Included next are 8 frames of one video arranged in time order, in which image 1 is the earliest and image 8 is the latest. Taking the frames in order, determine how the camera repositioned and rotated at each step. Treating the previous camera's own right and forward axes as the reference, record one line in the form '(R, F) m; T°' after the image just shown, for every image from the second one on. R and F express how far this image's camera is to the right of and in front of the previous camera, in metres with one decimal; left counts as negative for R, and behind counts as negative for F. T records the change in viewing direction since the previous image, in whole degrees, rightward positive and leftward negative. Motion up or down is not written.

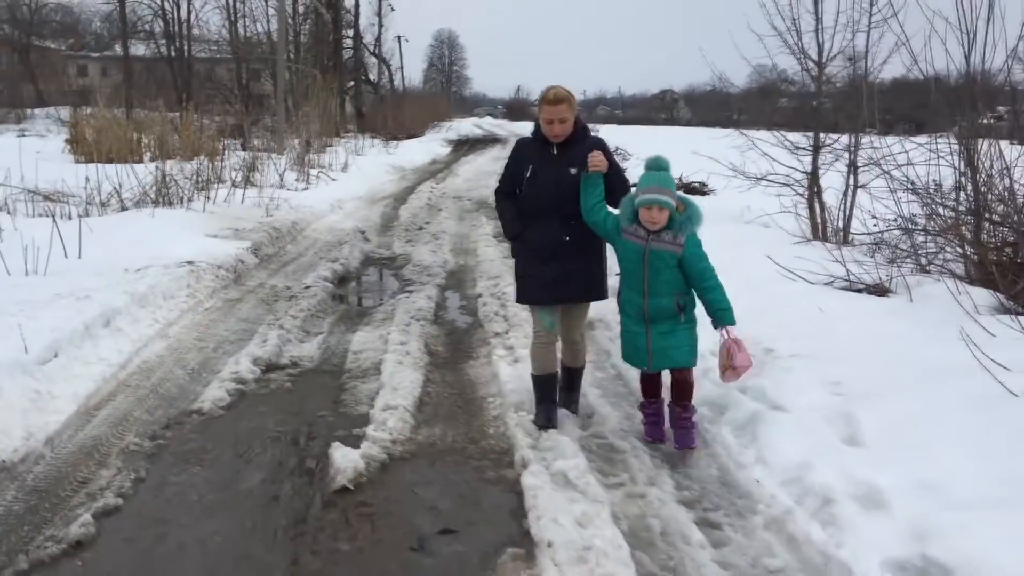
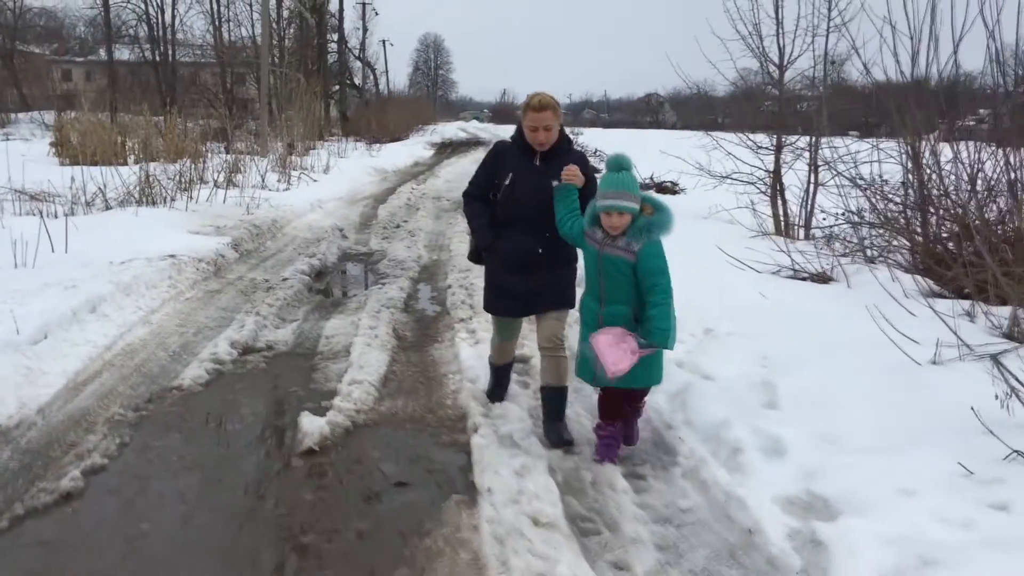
(+0.1, -0.3) m; +1°
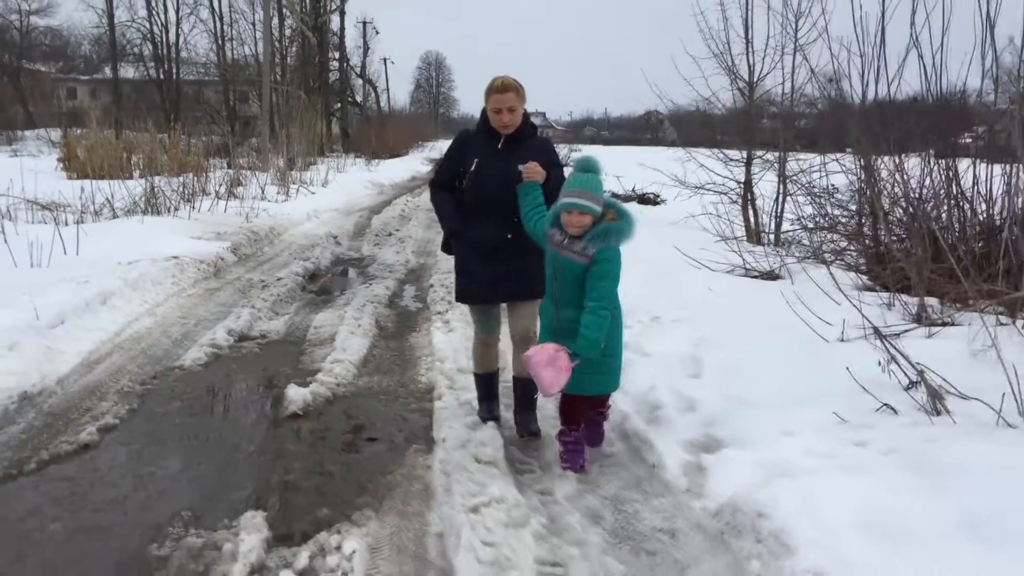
(+0.2, -0.5) m; 0°
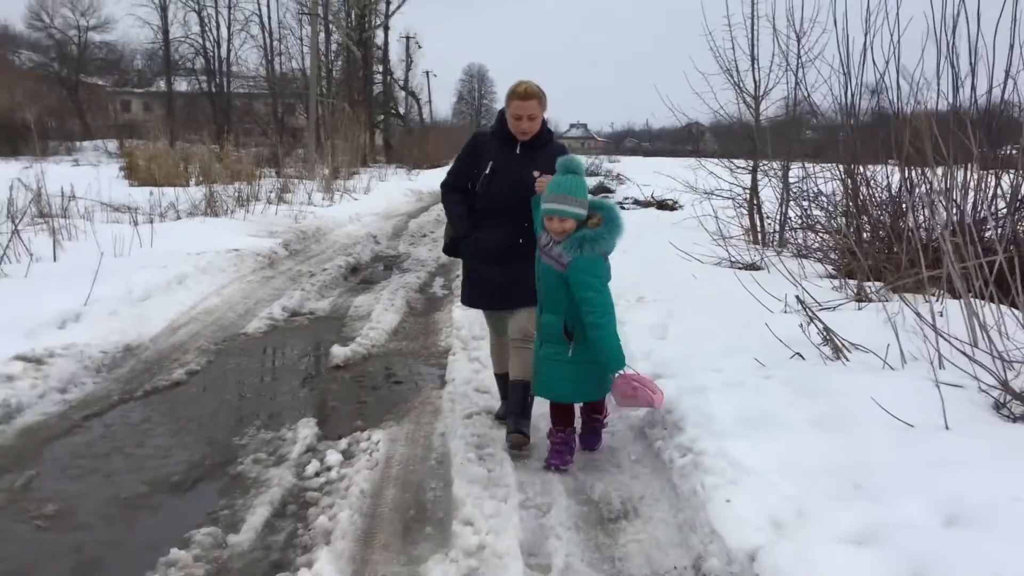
(+0.2, -0.9) m; -3°
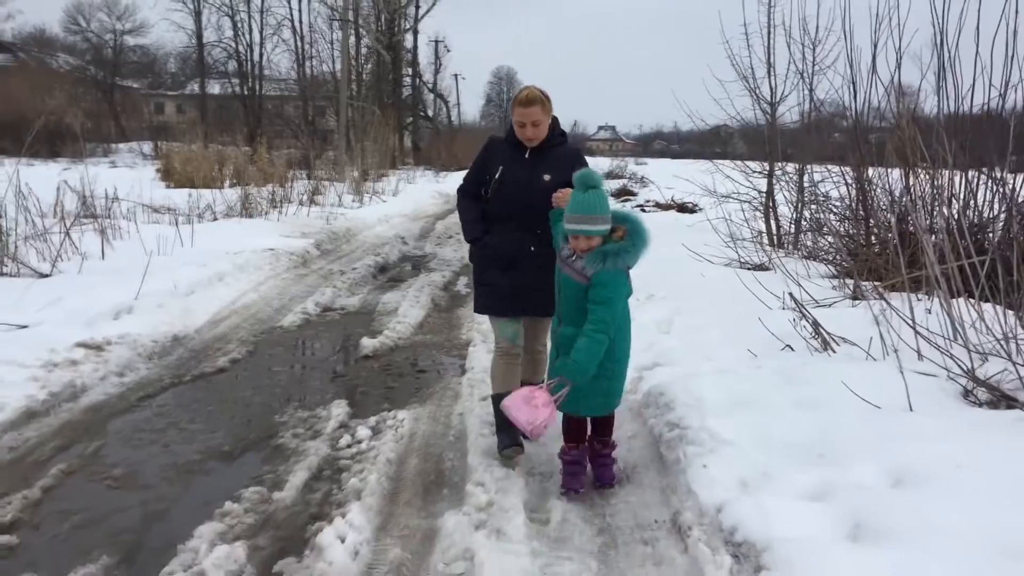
(+0.1, -0.4) m; -2°
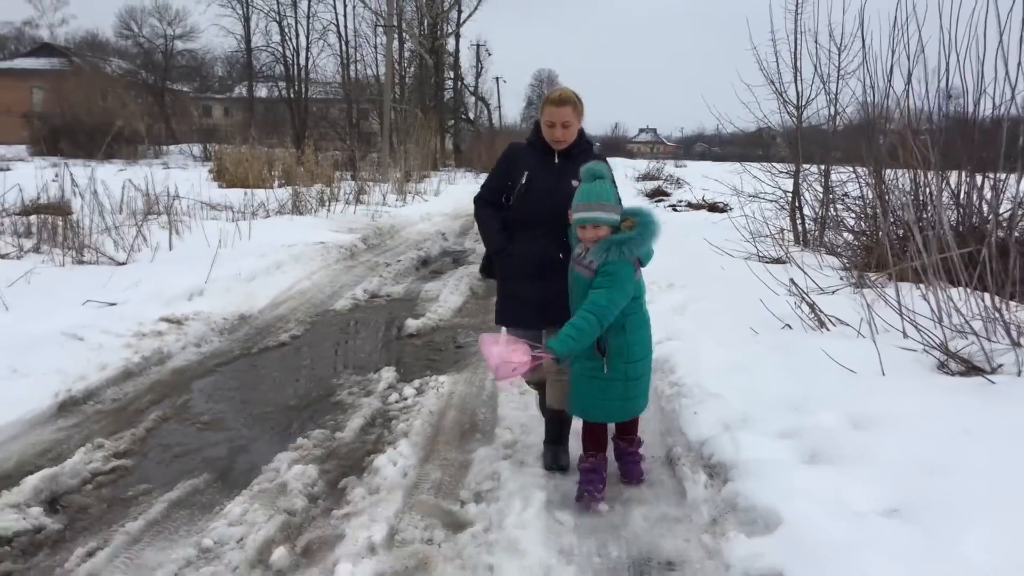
(+0.1, -0.5) m; -2°
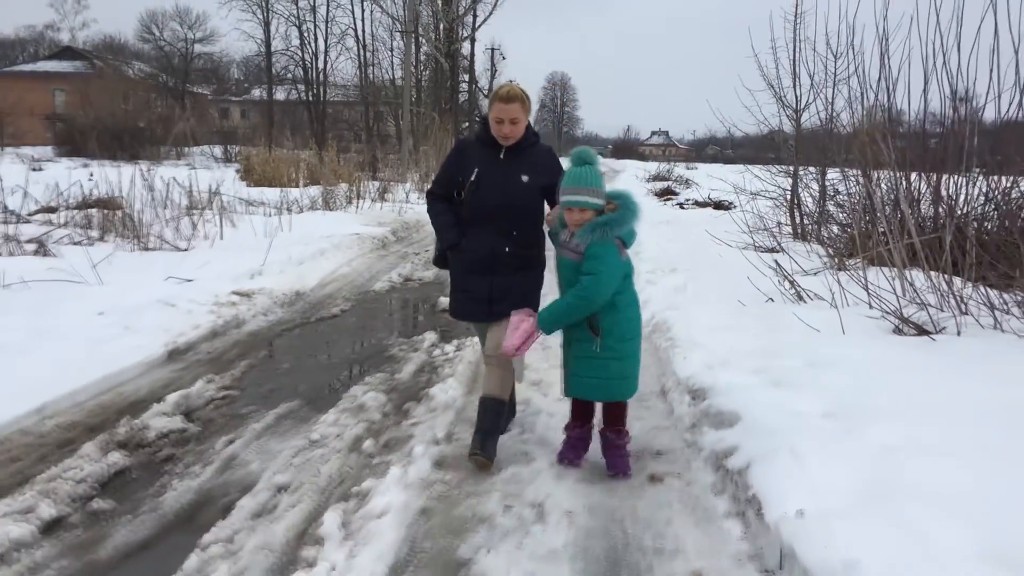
(-0.1, -0.8) m; -1°
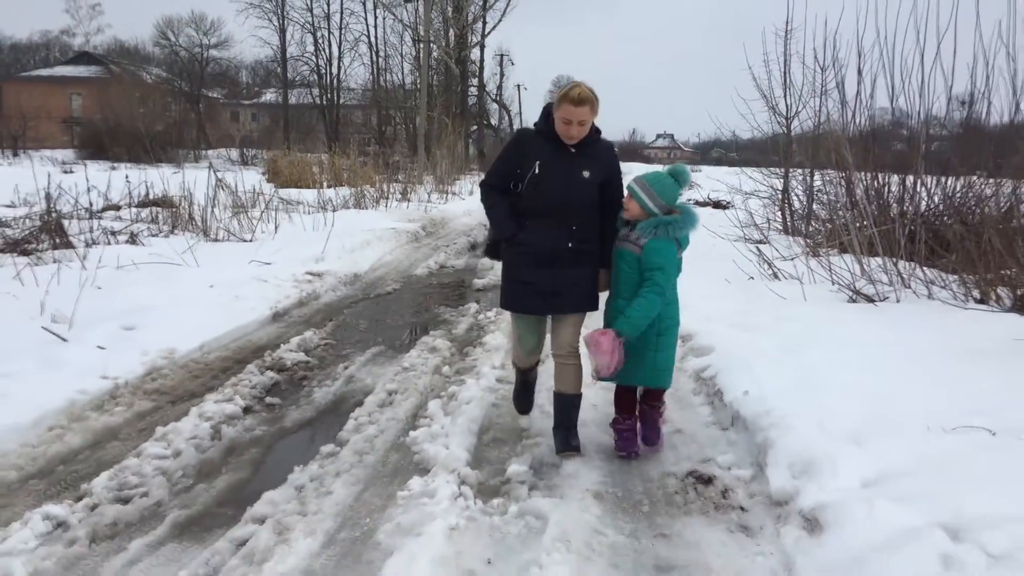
(-0.1, -1.2) m; 0°
